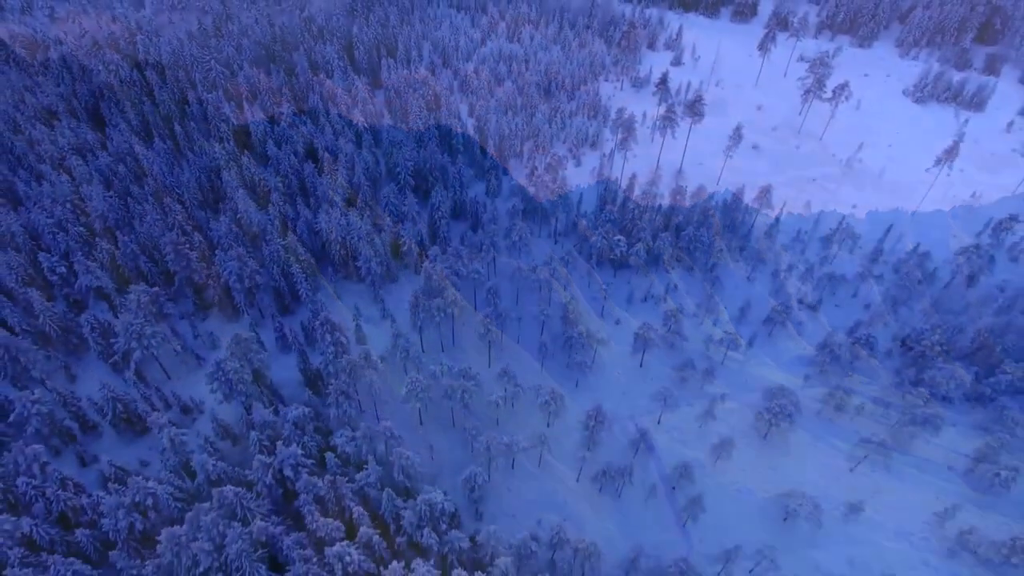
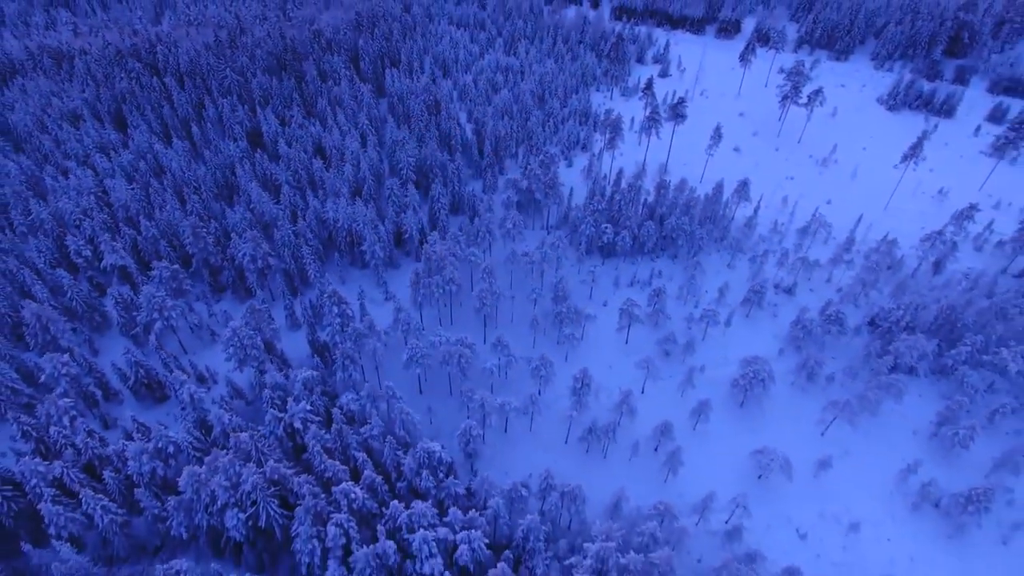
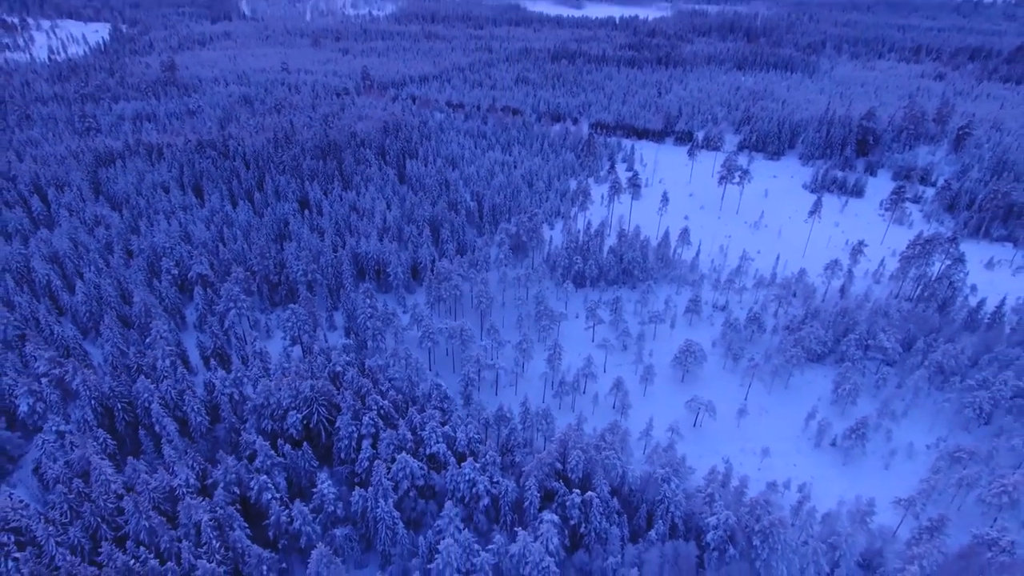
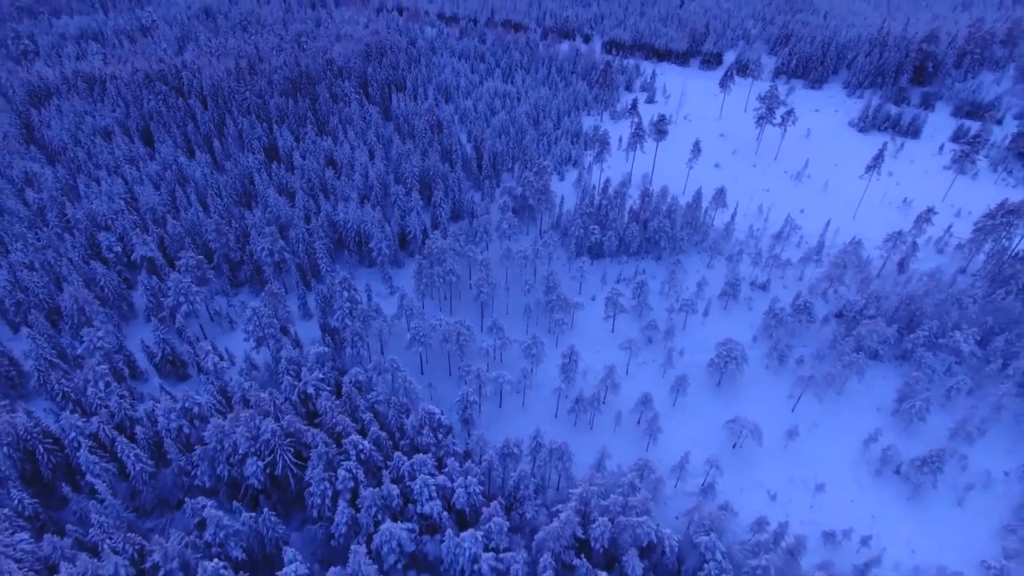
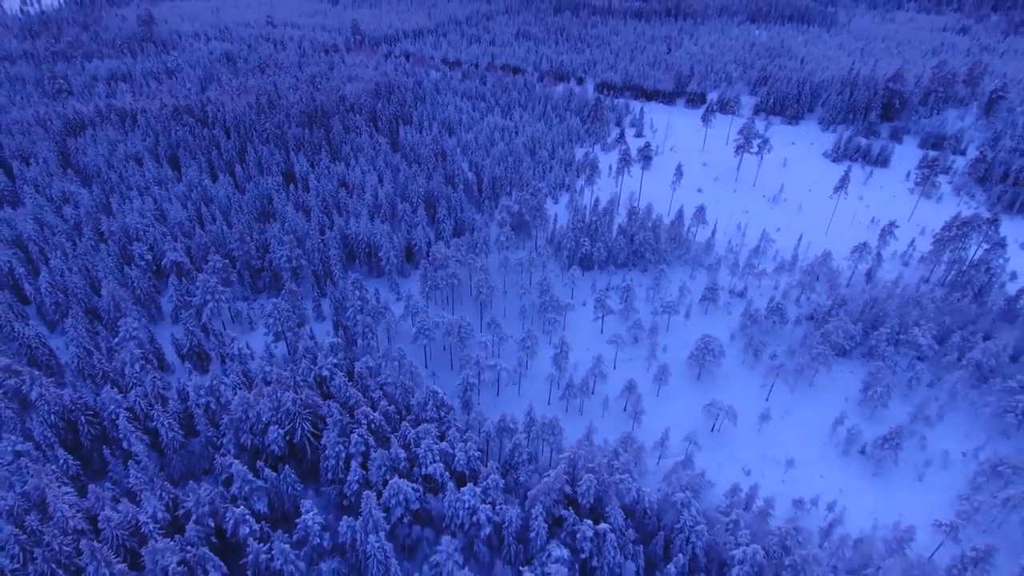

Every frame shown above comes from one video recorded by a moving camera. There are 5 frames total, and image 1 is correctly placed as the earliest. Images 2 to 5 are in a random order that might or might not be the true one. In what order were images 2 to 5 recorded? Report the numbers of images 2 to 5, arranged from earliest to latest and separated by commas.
2, 4, 5, 3
